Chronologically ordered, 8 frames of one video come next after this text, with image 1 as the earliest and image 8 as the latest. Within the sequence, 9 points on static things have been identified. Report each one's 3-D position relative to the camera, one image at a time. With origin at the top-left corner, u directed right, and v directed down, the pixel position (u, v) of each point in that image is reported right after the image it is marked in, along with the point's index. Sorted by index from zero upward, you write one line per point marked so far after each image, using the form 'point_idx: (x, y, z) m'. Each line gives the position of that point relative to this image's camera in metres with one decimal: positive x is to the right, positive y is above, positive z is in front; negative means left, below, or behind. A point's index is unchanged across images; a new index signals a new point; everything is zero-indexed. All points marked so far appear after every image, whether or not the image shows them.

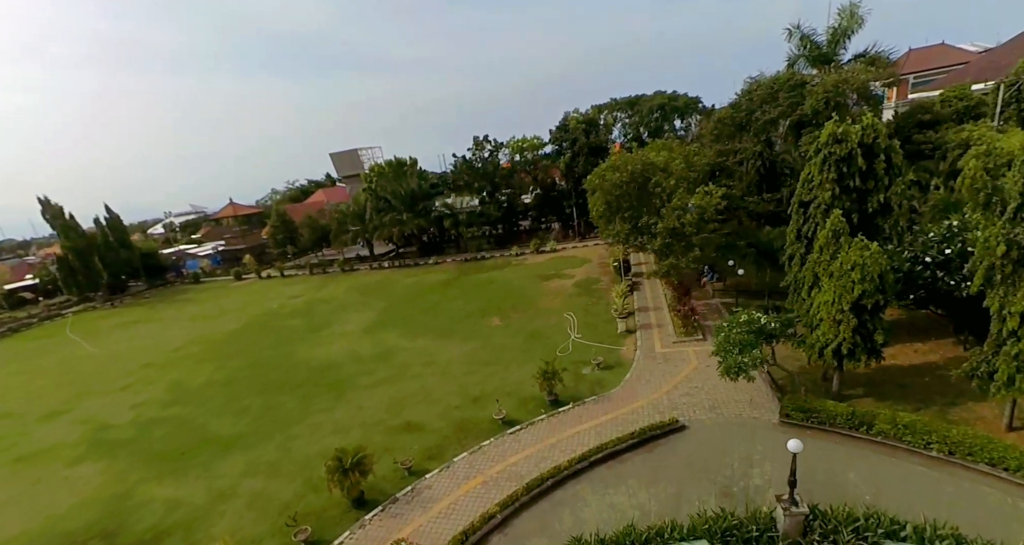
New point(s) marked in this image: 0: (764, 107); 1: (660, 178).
0: (+7.5, +4.8, +13.4) m
1: (+3.9, +2.4, +11.8) m
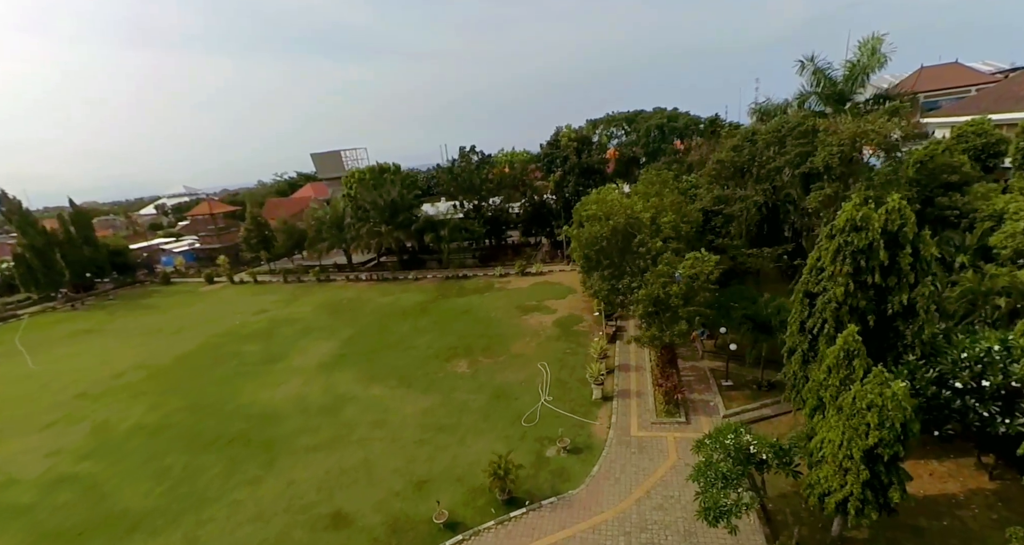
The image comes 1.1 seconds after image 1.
0: (+6.7, +3.0, +11.8) m
1: (+3.0, +0.8, +10.3) m
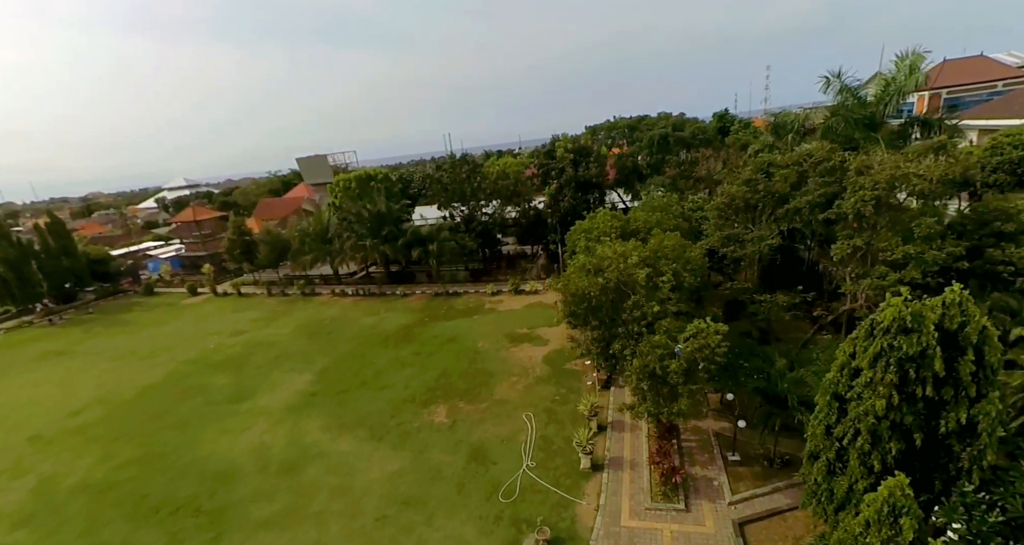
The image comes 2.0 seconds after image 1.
0: (+6.2, +1.8, +10.2) m
1: (+2.5, -0.5, +8.8) m
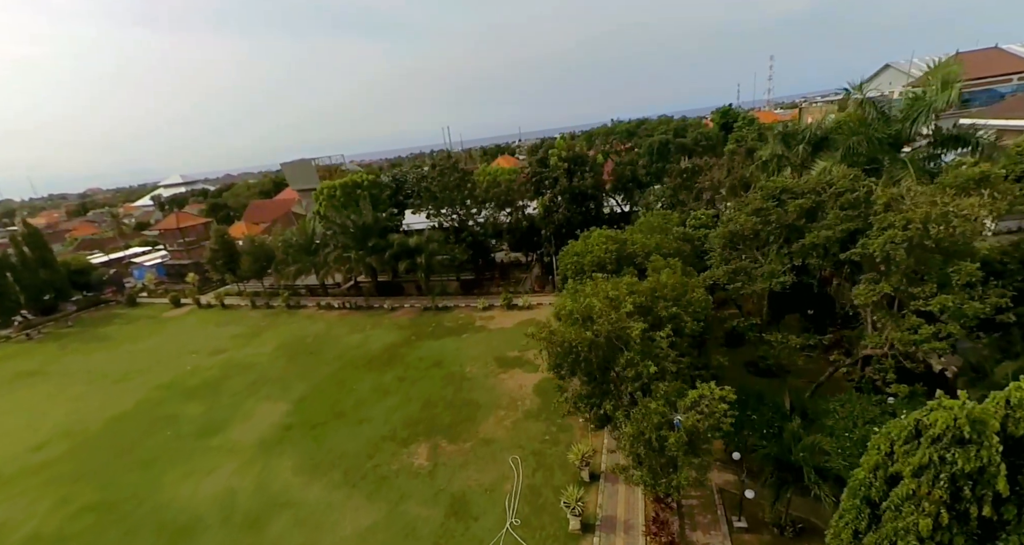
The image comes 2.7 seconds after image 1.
0: (+5.8, +1.0, +9.0) m
1: (+2.1, -1.4, +7.7) m
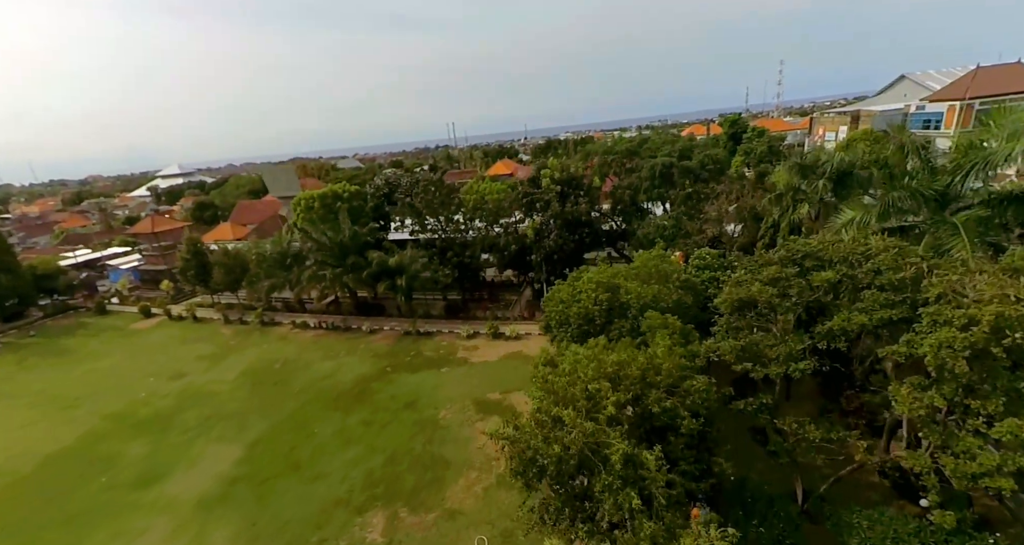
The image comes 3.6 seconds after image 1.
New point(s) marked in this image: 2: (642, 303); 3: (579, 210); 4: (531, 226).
0: (+5.2, -0.5, +7.4) m
1: (+1.4, -2.7, +6.1) m
2: (+3.1, -0.7, +10.9) m
3: (+2.6, +2.4, +17.4) m
4: (+0.8, +1.8, +17.8) m
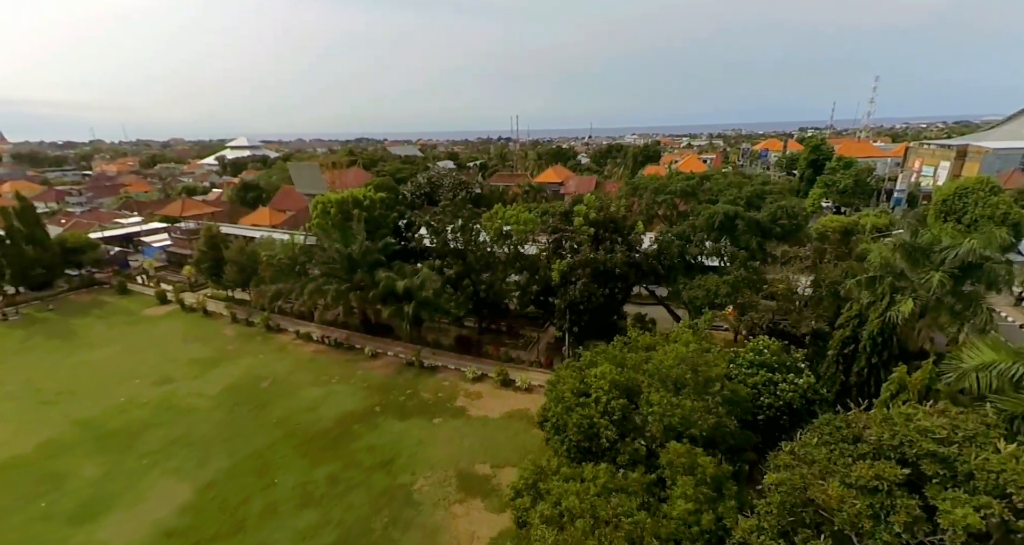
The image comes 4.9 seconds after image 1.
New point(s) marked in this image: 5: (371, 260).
0: (+4.5, -2.8, +4.5) m
1: (+0.3, -4.5, +3.6) m
2: (+2.8, -2.8, +8.2) m
3: (+3.3, +0.5, +14.6) m
4: (+1.5, +0.1, +15.2) m
5: (-5.9, +0.5, +19.0) m
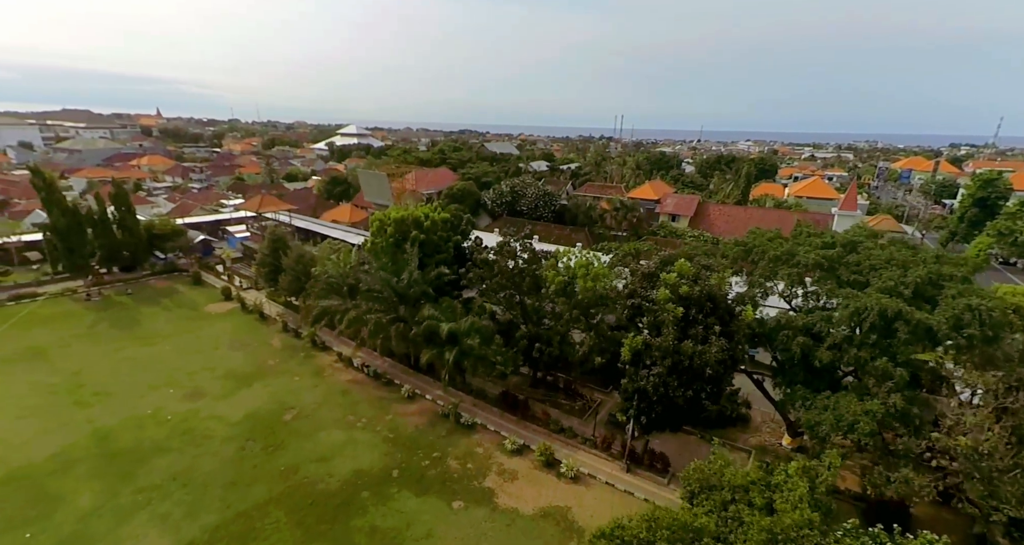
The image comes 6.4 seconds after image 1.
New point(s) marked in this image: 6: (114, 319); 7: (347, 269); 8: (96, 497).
0: (+3.6, -5.2, +0.8) m
1: (-0.9, -6.4, +0.8) m
2: (+2.5, -5.0, +4.8) m
3: (+4.7, -1.9, +11.0) m
4: (+2.9, -2.1, +11.9) m
5: (-3.5, -0.7, +17.0) m
6: (-18.8, -1.9, +21.9) m
7: (-7.0, +0.3, +19.1) m
8: (-11.1, -6.2, +12.5) m
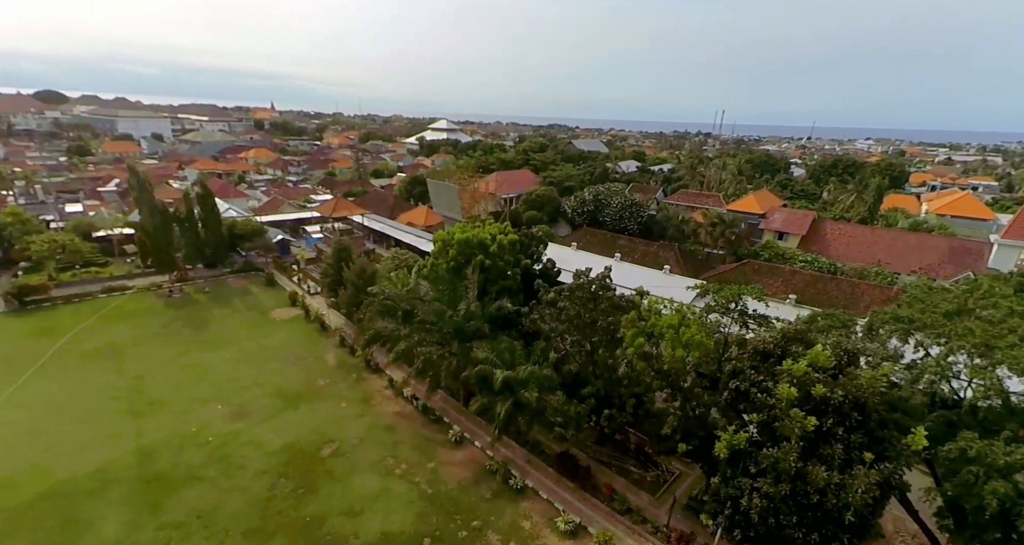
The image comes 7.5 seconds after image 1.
0: (+2.5, -6.9, -2.0) m
1: (-1.9, -7.7, -1.3) m
2: (+2.2, -6.6, +2.0) m
3: (+5.6, -3.6, +7.7) m
4: (+4.1, -3.6, +8.9) m
5: (-1.2, -1.8, +15.0) m
6: (-15.5, -1.8, +22.6) m
7: (-4.2, -0.5, +17.7) m
8: (-9.9, -6.7, +12.1) m
